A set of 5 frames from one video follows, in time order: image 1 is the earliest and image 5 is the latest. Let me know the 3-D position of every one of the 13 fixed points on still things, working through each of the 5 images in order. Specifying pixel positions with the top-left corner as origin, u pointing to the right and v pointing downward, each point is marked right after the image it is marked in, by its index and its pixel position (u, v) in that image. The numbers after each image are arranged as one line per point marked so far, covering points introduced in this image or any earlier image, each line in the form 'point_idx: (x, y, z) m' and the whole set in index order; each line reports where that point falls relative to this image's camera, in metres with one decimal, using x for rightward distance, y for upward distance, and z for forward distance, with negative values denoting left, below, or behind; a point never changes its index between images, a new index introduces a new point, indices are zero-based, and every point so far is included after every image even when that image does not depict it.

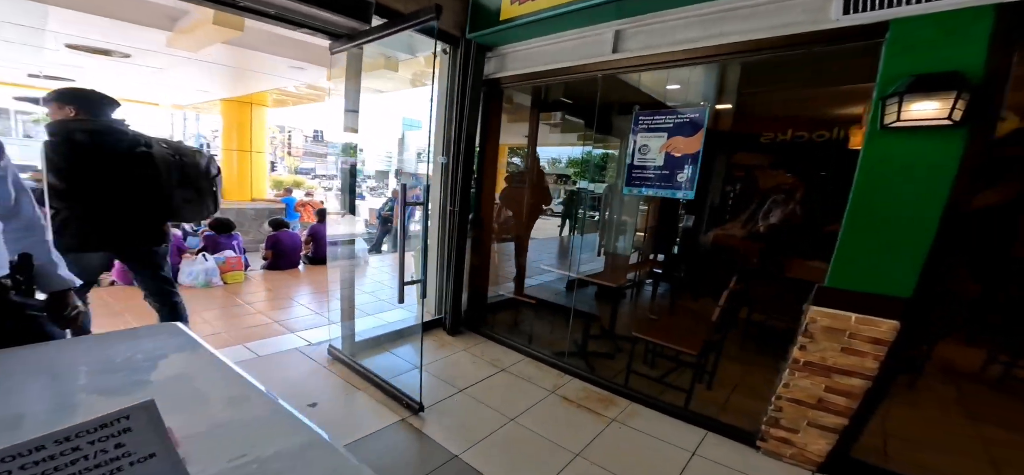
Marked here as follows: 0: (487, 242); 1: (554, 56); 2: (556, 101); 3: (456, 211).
0: (-0.2, 0.0, +3.4) m
1: (+0.3, +1.4, +2.8) m
2: (+0.4, +1.2, +3.1) m
3: (-0.5, +0.2, +3.2) m
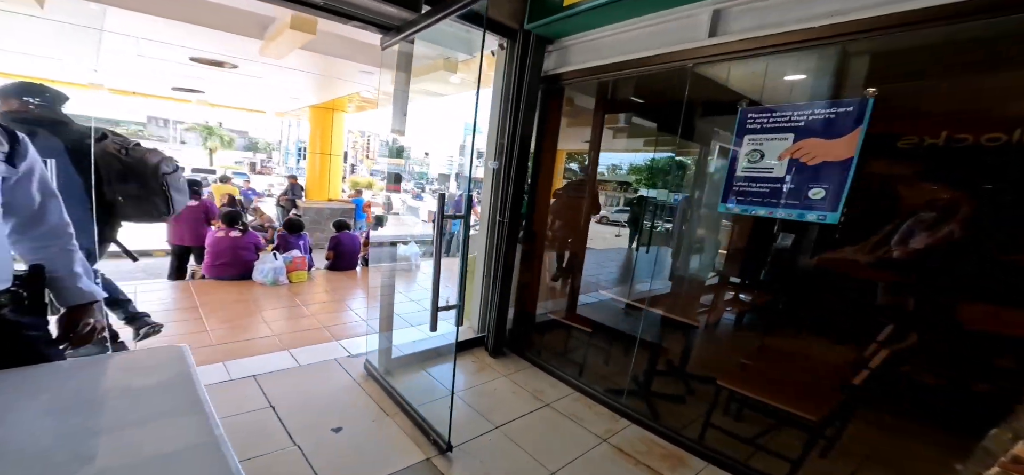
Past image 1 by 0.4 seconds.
0: (+0.2, -0.1, +3.1) m
1: (+0.8, +1.2, +2.4) m
2: (+0.8, +1.0, +2.8) m
3: (0.0, +0.1, +2.9) m
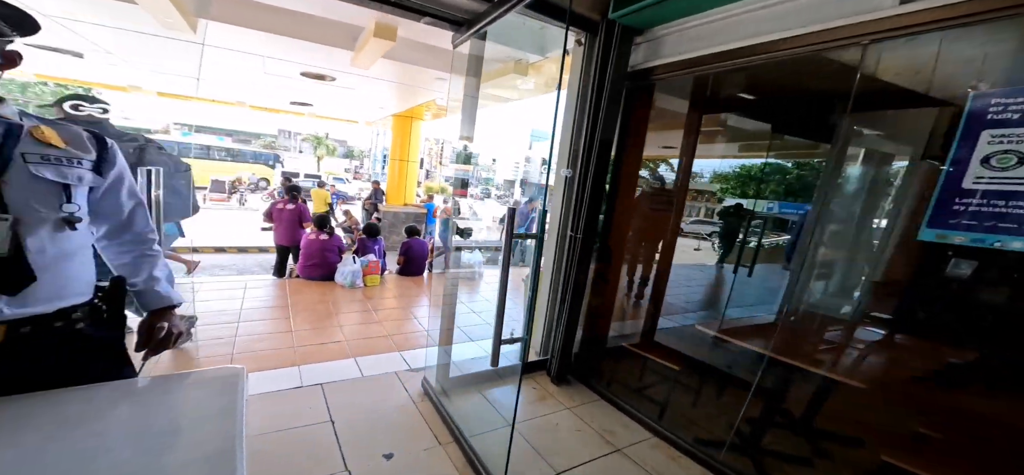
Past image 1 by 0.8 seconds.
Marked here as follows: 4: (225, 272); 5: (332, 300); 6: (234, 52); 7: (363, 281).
0: (+0.8, -0.3, +2.7) m
1: (+1.2, +1.1, +2.0) m
2: (+1.4, +0.9, +2.3) m
3: (+0.5, 0.0, +2.6) m
4: (-4.3, -0.6, +5.7) m
5: (-1.7, -0.6, +3.6) m
6: (-3.5, +2.3, +4.7) m
7: (-1.6, -0.5, +4.0) m
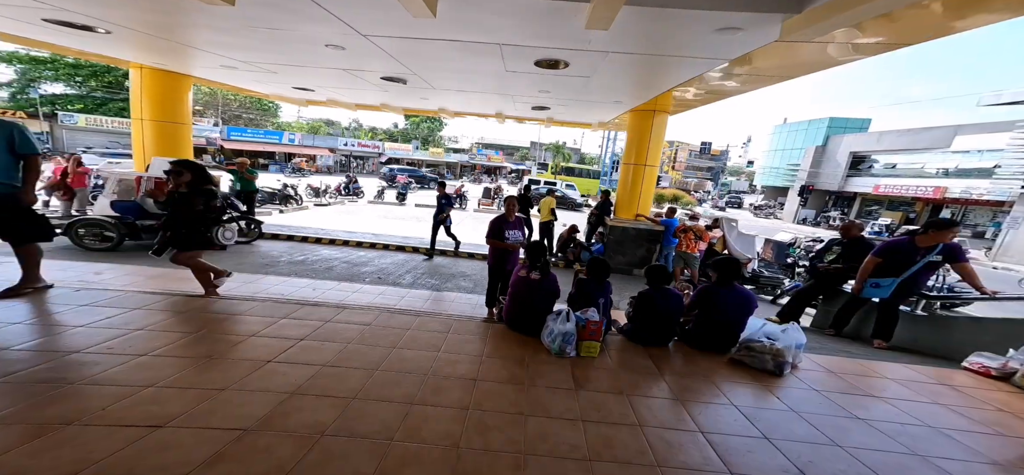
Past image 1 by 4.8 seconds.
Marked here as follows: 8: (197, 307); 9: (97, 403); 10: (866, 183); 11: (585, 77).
0: (+1.7, -0.7, +0.2) m
1: (+1.8, +0.7, -0.7) m
2: (+2.1, +0.4, -0.5) m
3: (+1.4, -0.4, +0.3) m
4: (-0.8, -0.7, +5.5) m
5: (+0.1, -0.9, +2.3) m
6: (-0.5, +2.1, +4.2) m
7: (+0.5, -0.8, +2.6) m
8: (-2.4, -0.5, +2.9) m
9: (-2.0, -0.8, +1.8) m
10: (+15.4, +2.3, +15.7) m
11: (+1.0, +2.1, +4.9) m
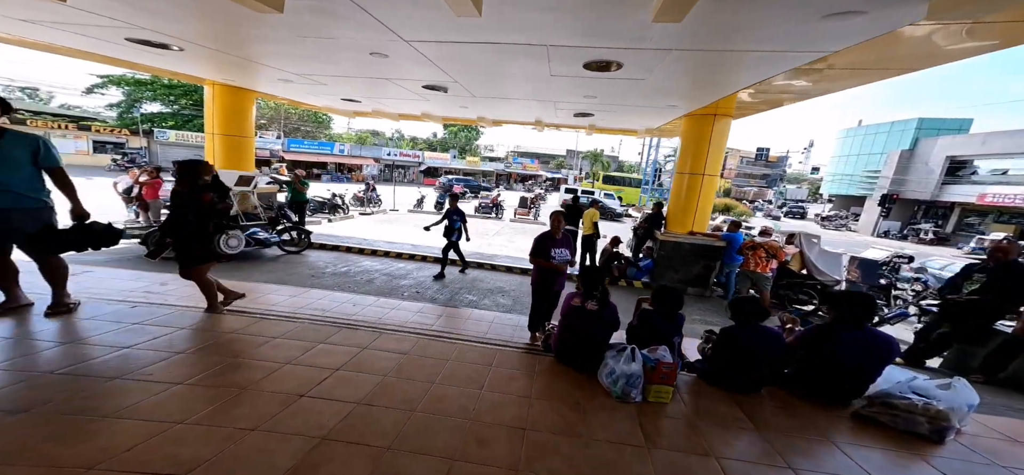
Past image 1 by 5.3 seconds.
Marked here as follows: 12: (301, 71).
0: (+1.8, -0.8, -0.2) m
1: (+1.8, +0.6, -1.1) m
2: (+2.1, +0.4, -0.9) m
3: (+1.5, -0.5, -0.2) m
4: (-0.2, -0.9, +5.2) m
5: (+0.4, -1.0, +2.0) m
6: (0.0, +2.0, +3.9) m
7: (+0.8, -0.9, +2.3) m
8: (-2.1, -0.7, +2.8) m
9: (-1.7, -0.9, +1.6) m
10: (+16.9, +1.8, +13.9) m
11: (+1.6, +1.9, +4.6) m
12: (-3.3, +2.5, +5.6) m
